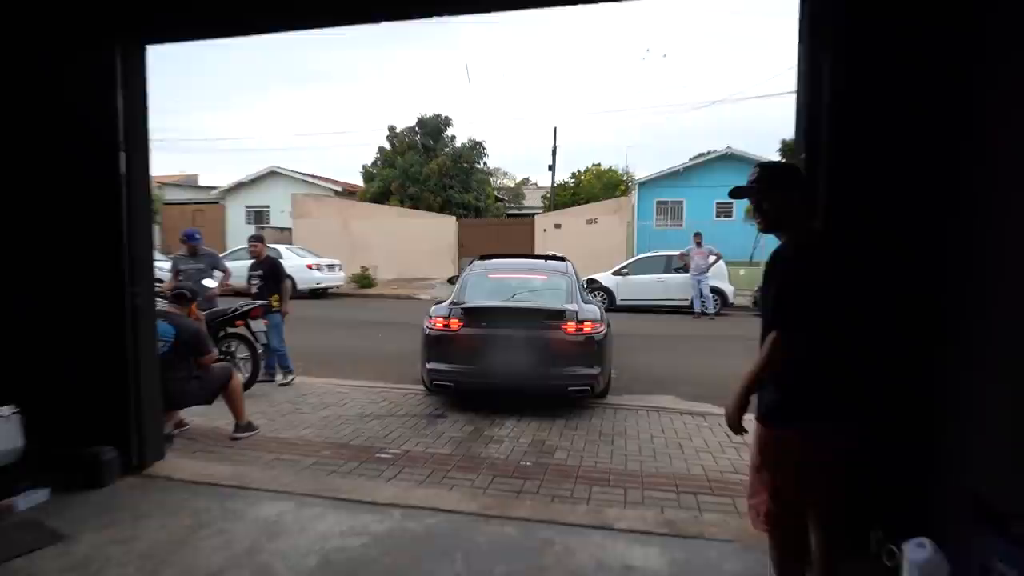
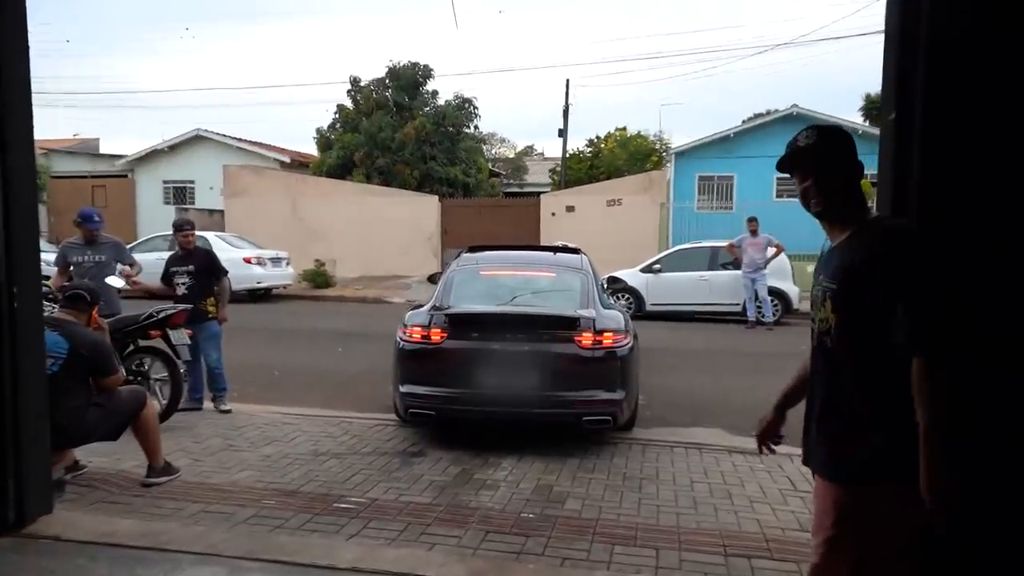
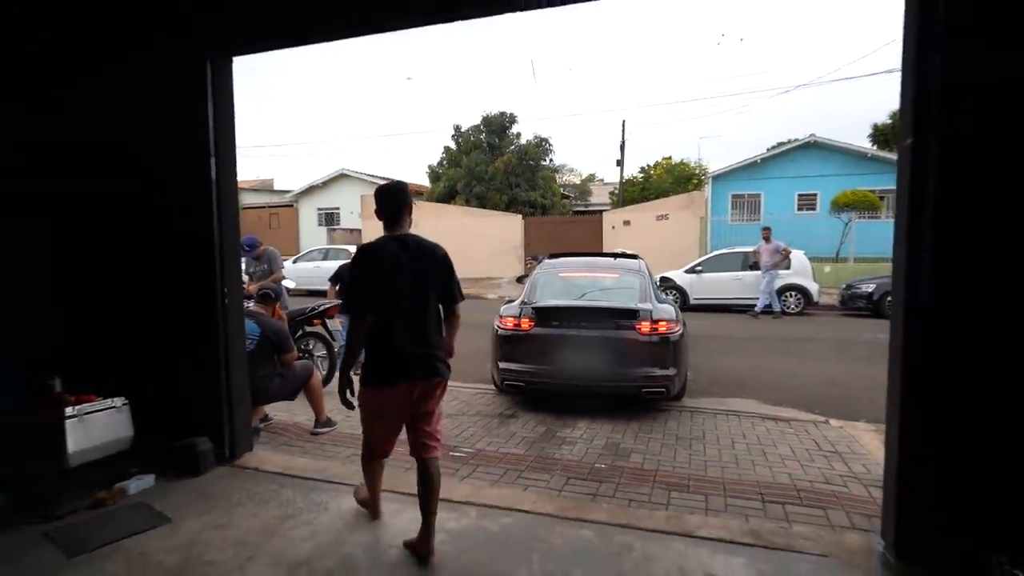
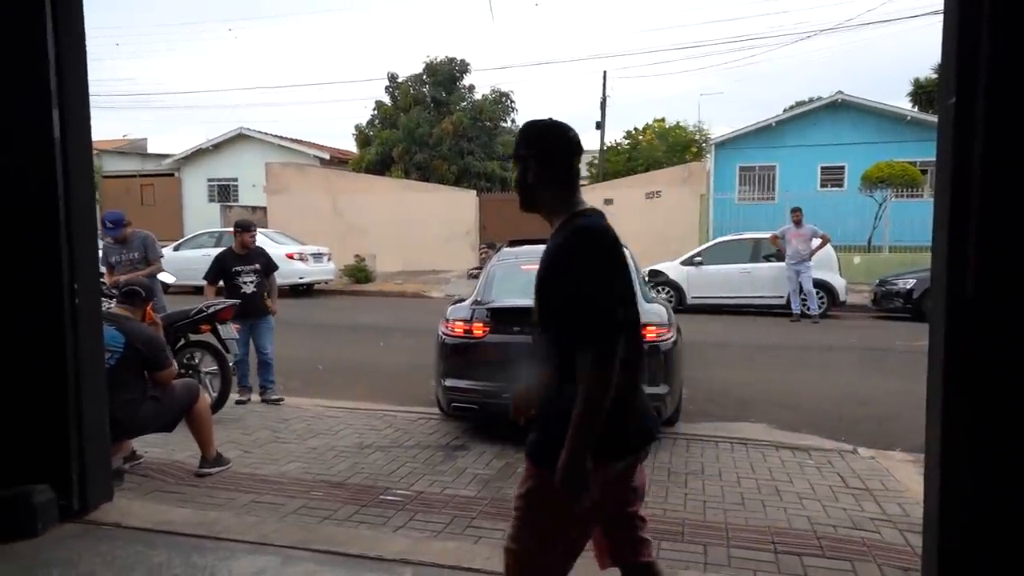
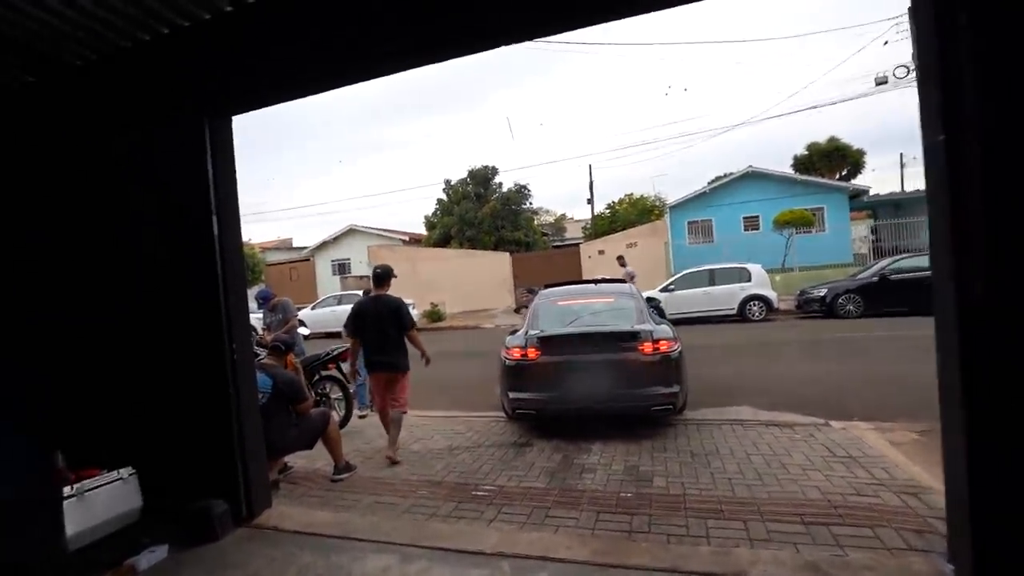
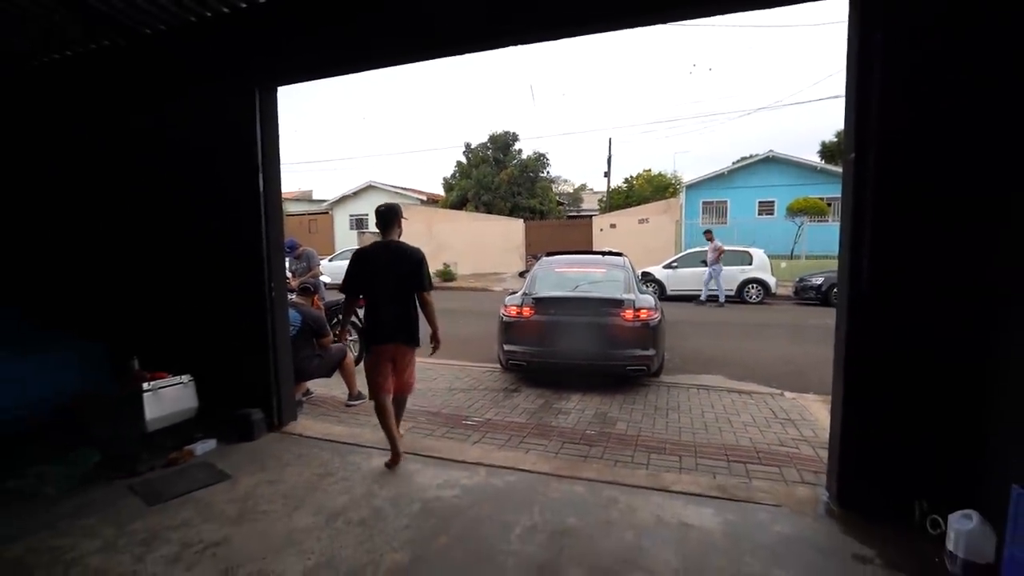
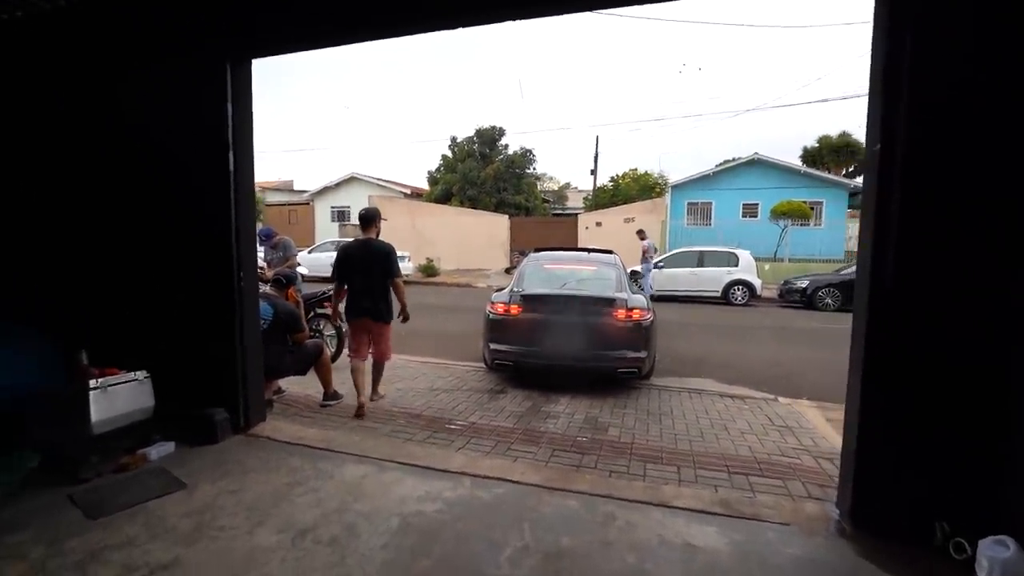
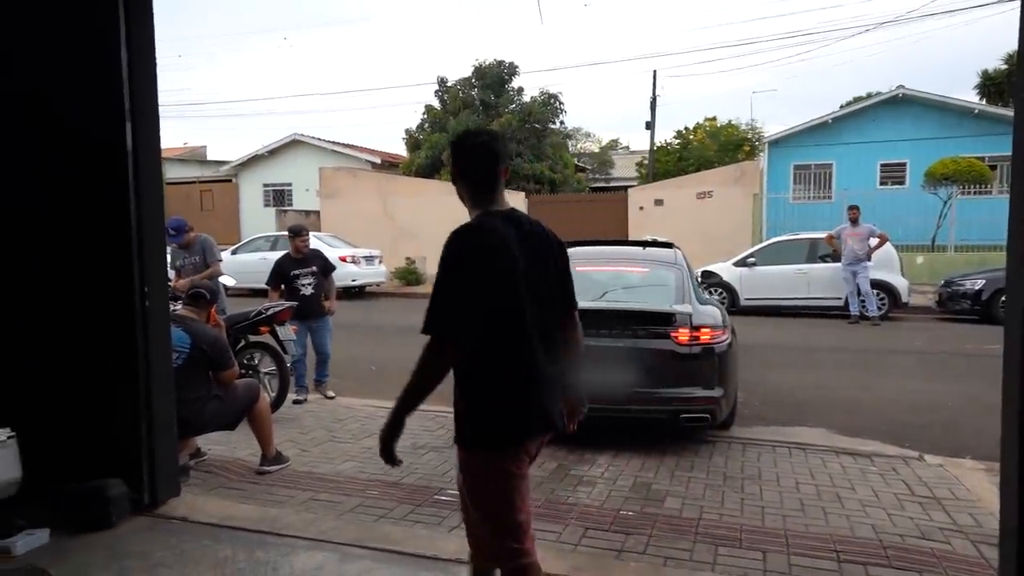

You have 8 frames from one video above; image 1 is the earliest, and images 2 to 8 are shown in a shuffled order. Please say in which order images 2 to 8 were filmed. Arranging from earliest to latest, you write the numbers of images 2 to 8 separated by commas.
2, 4, 8, 3, 6, 7, 5
